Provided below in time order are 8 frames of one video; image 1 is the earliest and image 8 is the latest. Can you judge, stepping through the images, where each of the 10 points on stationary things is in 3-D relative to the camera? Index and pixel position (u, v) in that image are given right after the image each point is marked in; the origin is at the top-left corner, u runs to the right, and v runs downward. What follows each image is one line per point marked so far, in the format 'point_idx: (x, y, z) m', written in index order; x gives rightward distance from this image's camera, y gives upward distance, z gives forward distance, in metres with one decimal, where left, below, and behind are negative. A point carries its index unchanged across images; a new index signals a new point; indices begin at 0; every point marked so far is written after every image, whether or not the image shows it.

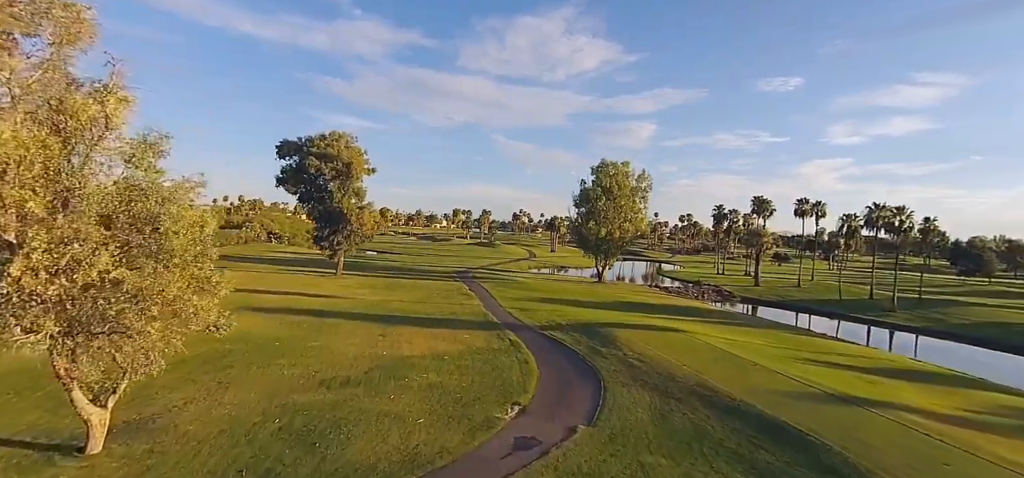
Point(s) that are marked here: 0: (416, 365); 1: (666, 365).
0: (-4.2, -5.4, +19.2) m
1: (+6.6, -5.4, +18.9) m
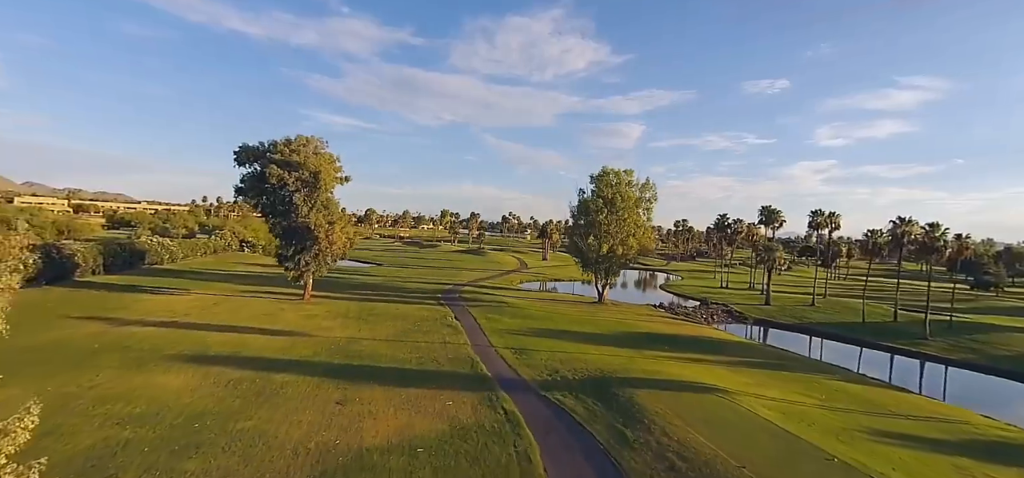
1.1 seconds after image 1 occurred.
0: (-4.2, -7.2, +13.9) m
1: (+6.5, -7.1, +13.9) m
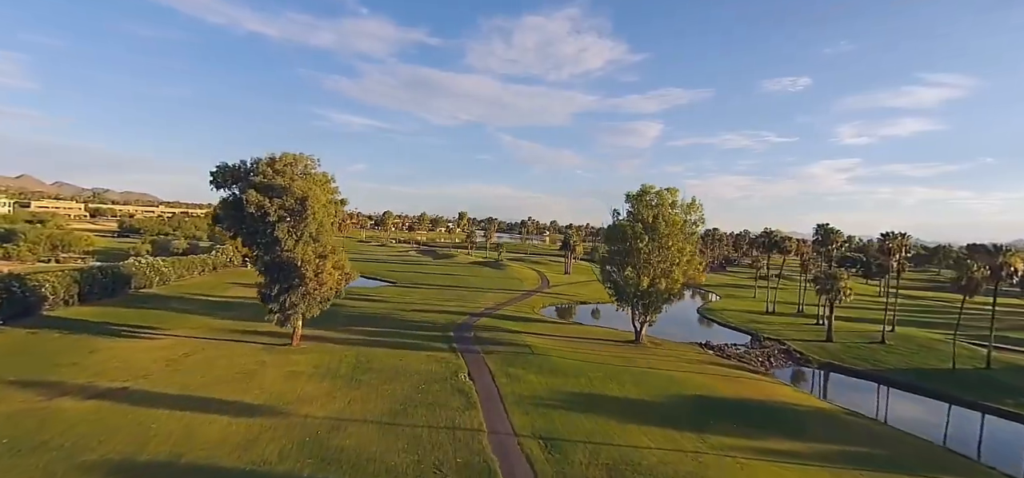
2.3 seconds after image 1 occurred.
0: (-3.3, -10.0, +7.5) m
1: (+7.4, -10.0, +7.1) m
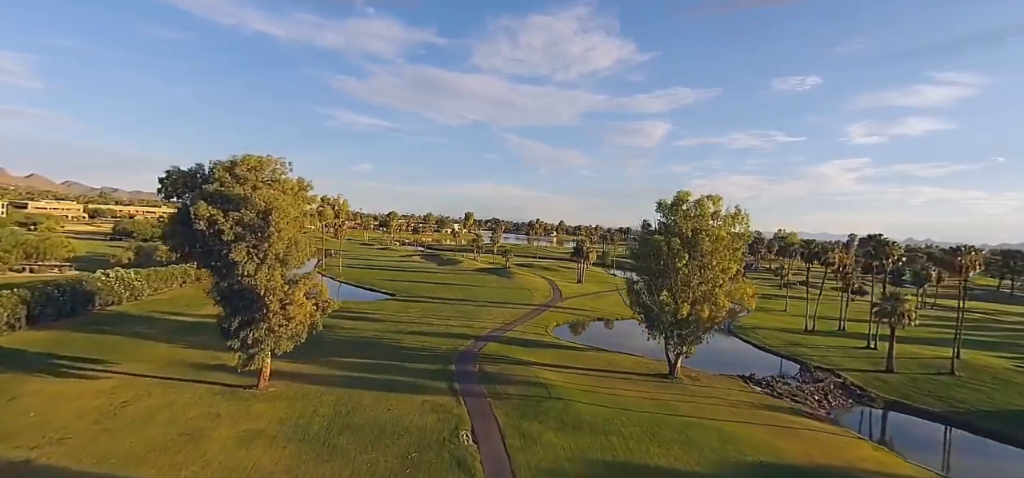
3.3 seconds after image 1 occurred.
0: (-2.8, -11.3, +1.3) m
1: (+7.9, -11.3, +0.7) m
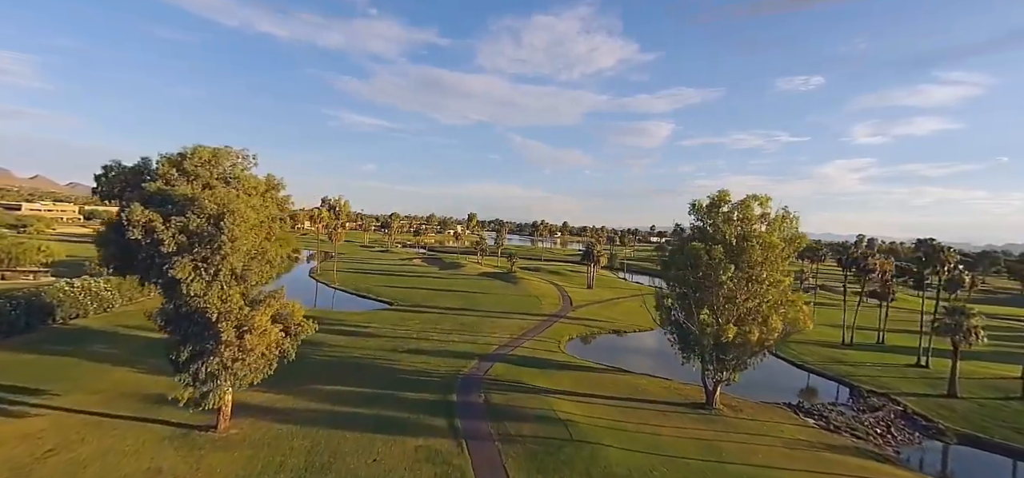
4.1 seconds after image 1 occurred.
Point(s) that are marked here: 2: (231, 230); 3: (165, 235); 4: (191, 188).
0: (-2.3, -11.8, -3.8) m
1: (+8.4, -11.8, -4.4) m
2: (-12.4, +0.4, +19.8) m
3: (-14.8, +0.2, +19.1) m
4: (-14.1, +2.3, +19.8) m
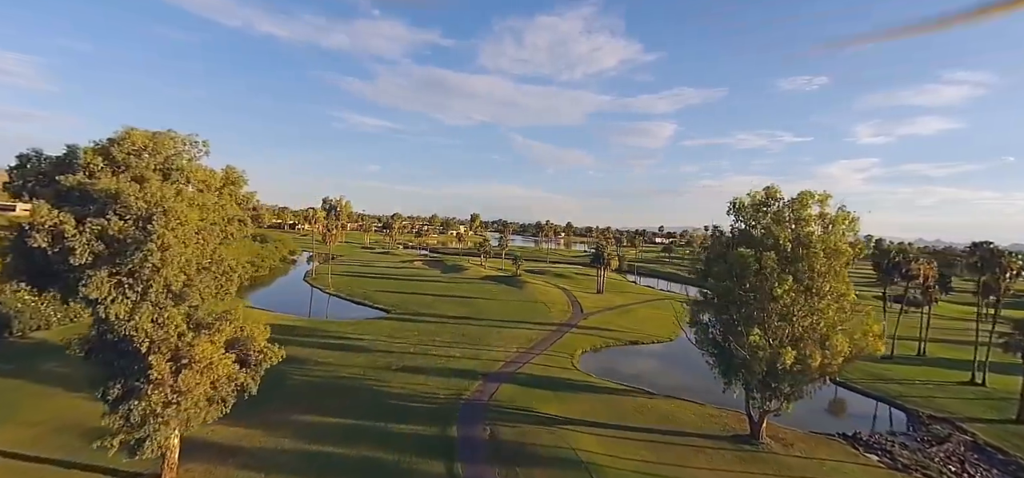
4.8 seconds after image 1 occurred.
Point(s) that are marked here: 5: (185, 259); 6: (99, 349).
0: (-1.9, -12.0, -8.3) m
1: (+8.8, -12.0, -9.0) m
2: (-11.9, +0.2, +15.4) m
3: (-14.3, 0.0, +14.7) m
4: (-13.5, +2.0, +15.4) m
5: (-11.8, -0.6, +16.2) m
6: (-15.6, -4.2, +16.6) m
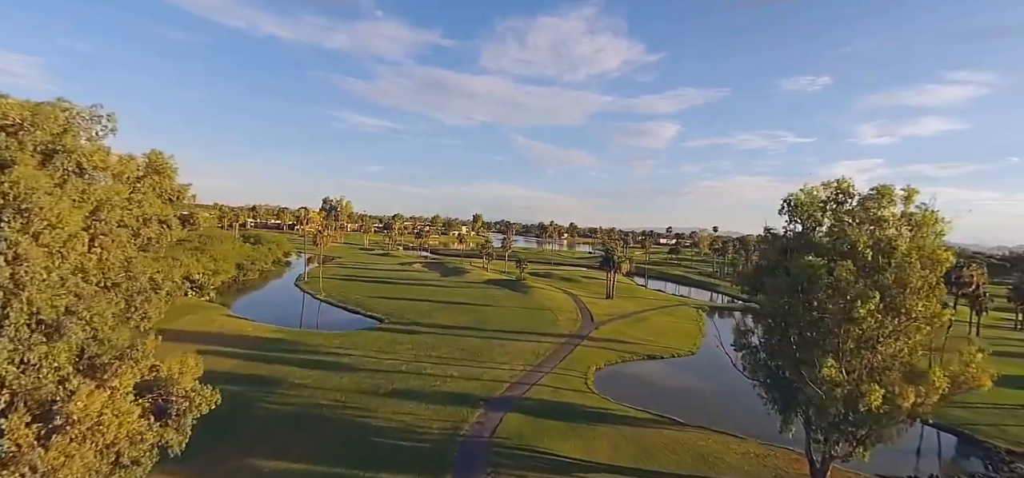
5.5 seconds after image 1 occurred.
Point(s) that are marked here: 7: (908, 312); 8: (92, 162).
0: (-1.7, -12.2, -13.0) m
1: (+9.0, -12.2, -13.8) m
2: (-11.5, -0.1, +10.7) m
3: (-13.9, -0.3, +10.1) m
4: (-13.2, +1.8, +10.7) m
5: (-11.4, -0.8, +11.5) m
6: (-15.3, -4.4, +11.9) m
7: (+16.2, -3.0, +18.3) m
8: (-11.8, +2.3, +13.2) m
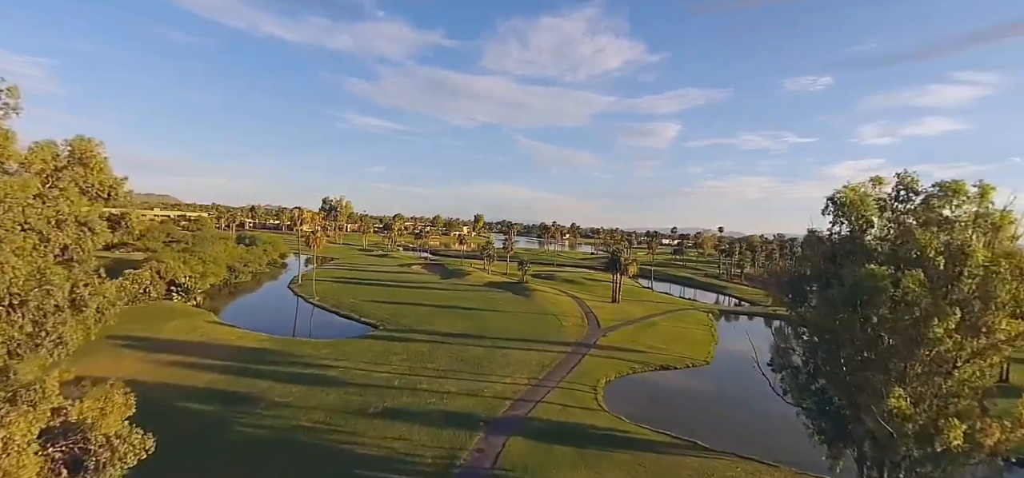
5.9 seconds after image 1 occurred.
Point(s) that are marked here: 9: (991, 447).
0: (-1.6, -12.3, -16.0) m
1: (+9.1, -12.4, -16.7) m
2: (-11.4, -0.2, +7.8) m
3: (-13.8, -0.4, +7.2) m
4: (-13.0, +1.6, +7.8) m
5: (-11.3, -0.9, +8.6) m
6: (-15.1, -4.5, +9.0) m
7: (+16.4, -3.1, +15.4) m
8: (-11.6, +2.1, +10.3) m
9: (+16.4, -7.1, +15.3) m
